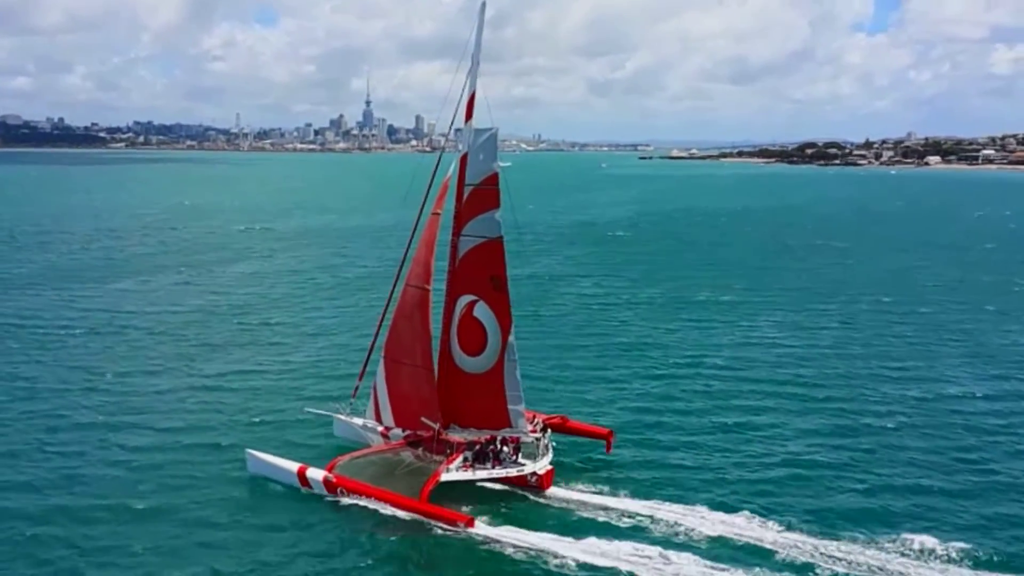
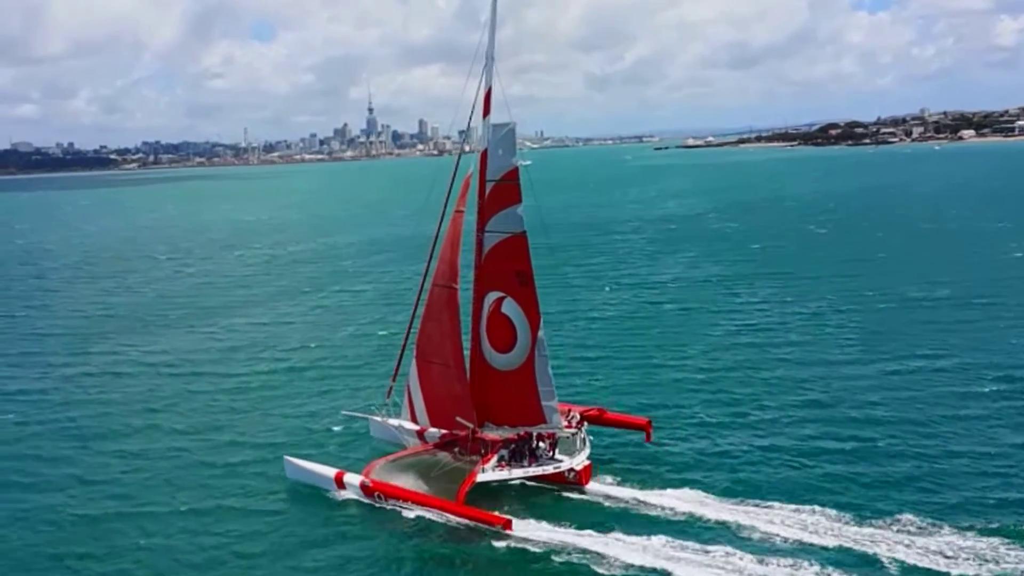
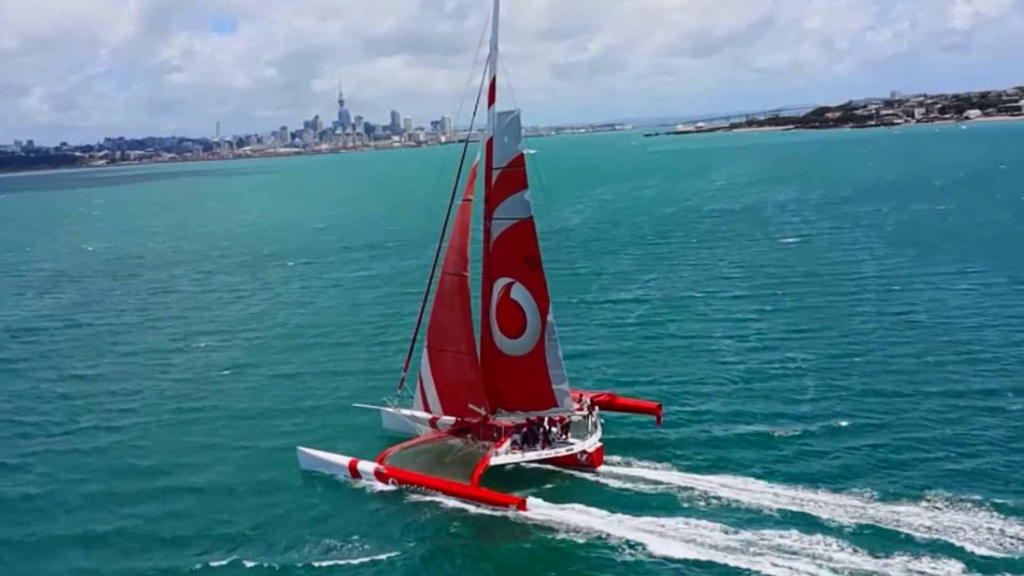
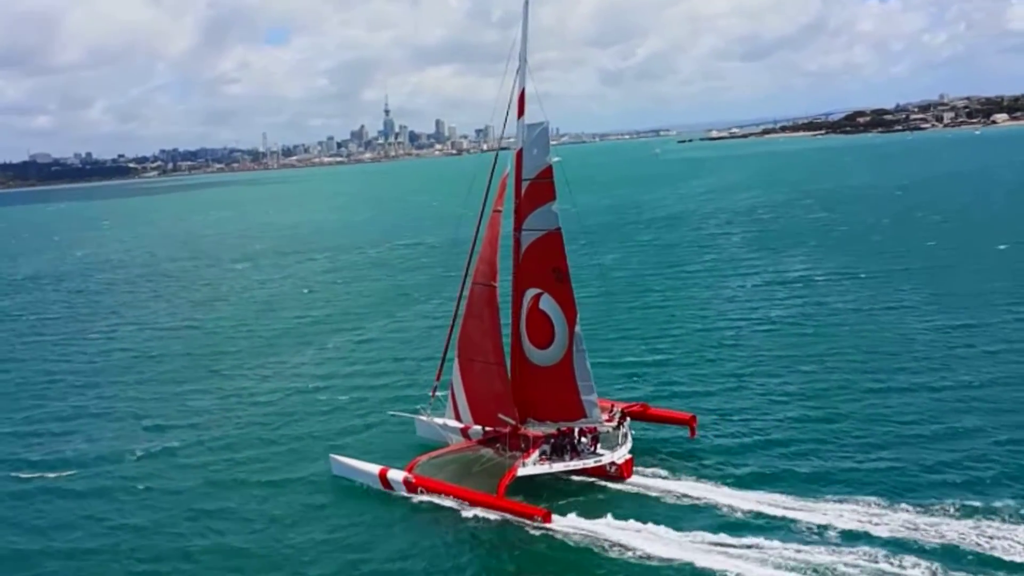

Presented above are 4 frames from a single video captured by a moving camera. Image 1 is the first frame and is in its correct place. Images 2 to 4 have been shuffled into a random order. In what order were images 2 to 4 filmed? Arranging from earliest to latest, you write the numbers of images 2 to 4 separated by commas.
2, 4, 3
